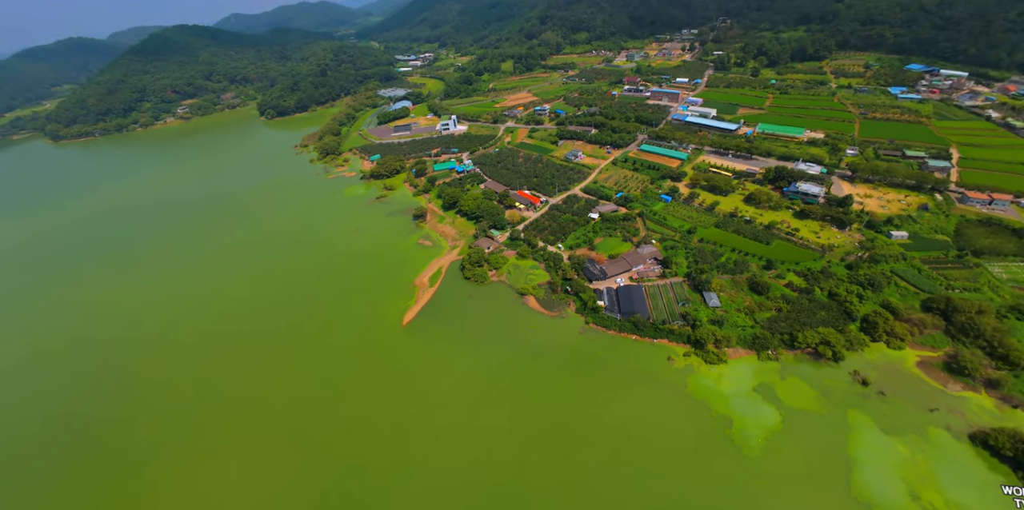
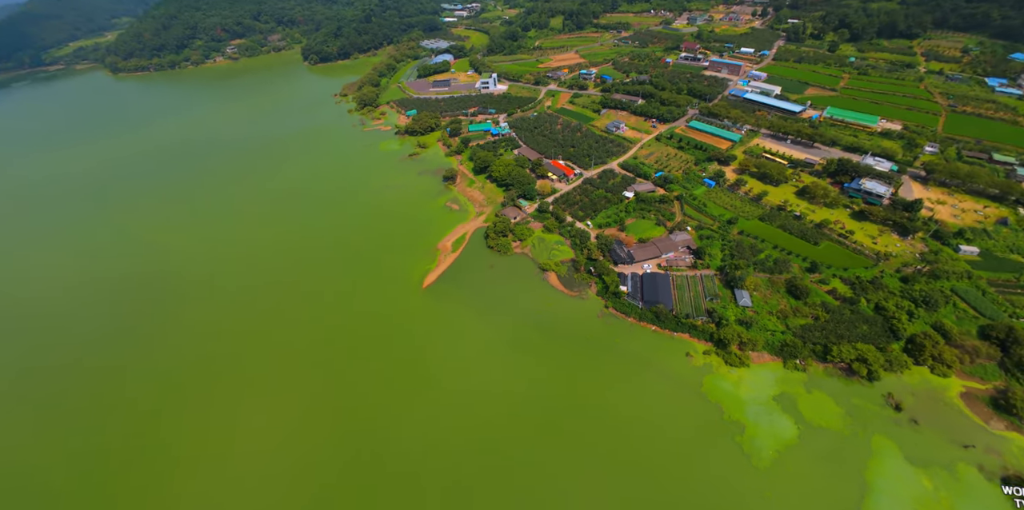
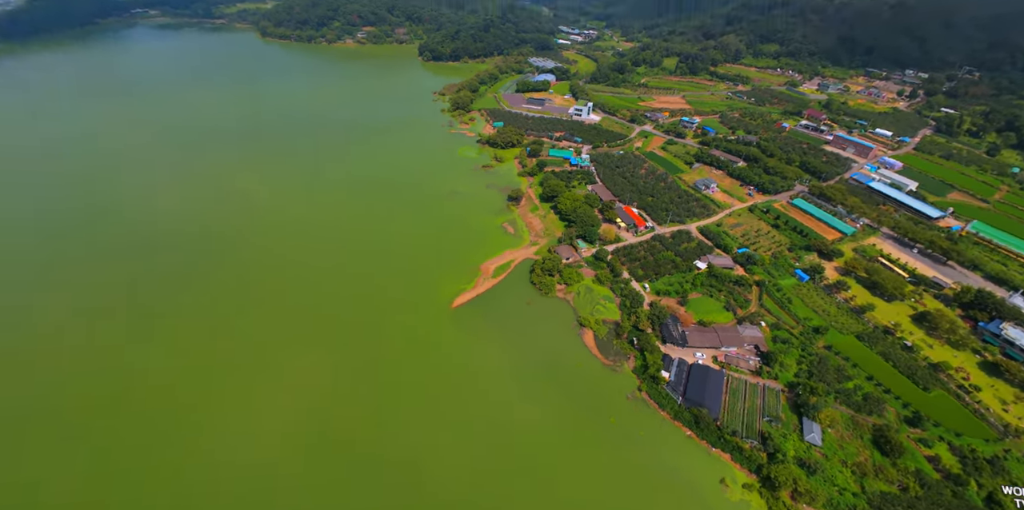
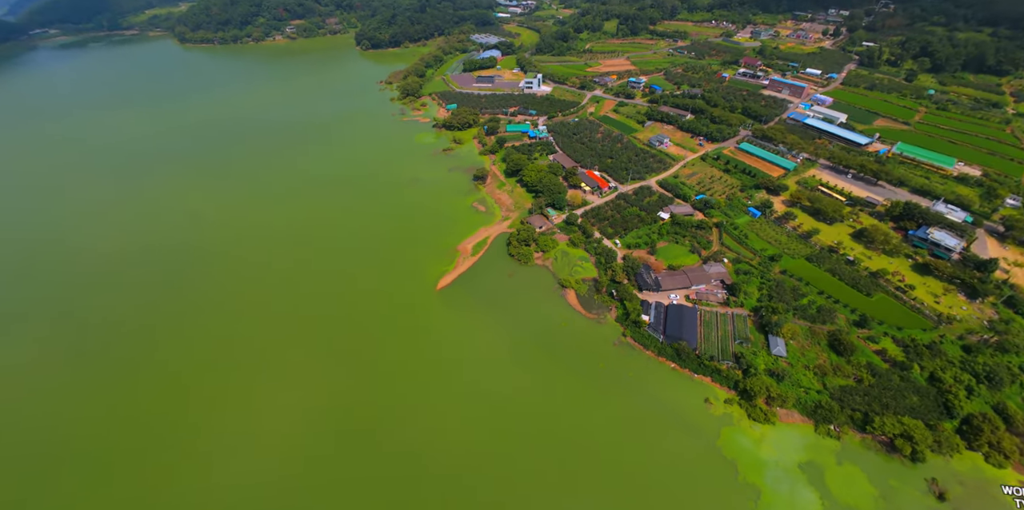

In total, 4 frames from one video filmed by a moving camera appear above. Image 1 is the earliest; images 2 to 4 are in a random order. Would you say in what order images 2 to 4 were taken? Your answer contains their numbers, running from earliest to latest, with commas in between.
2, 4, 3
